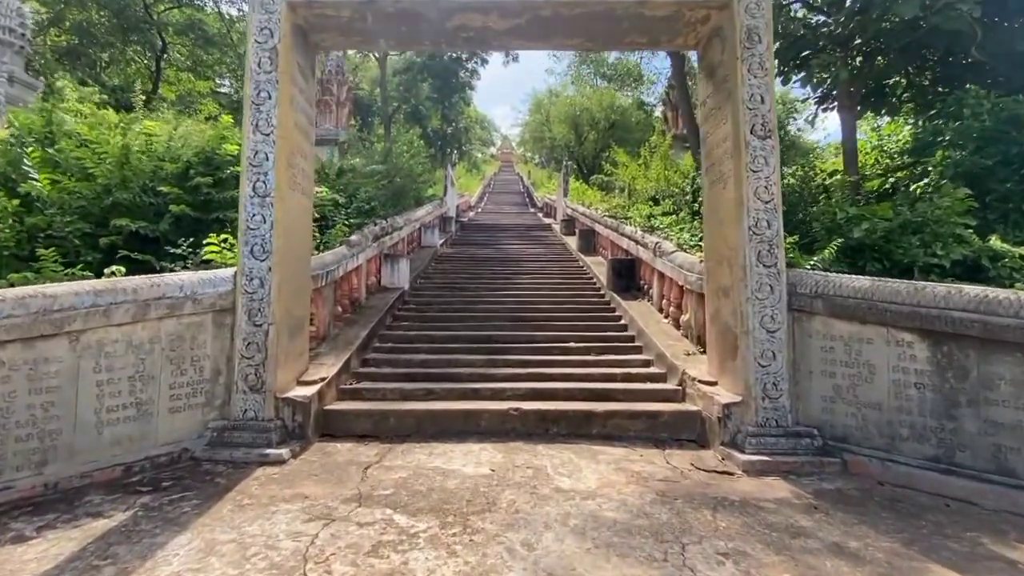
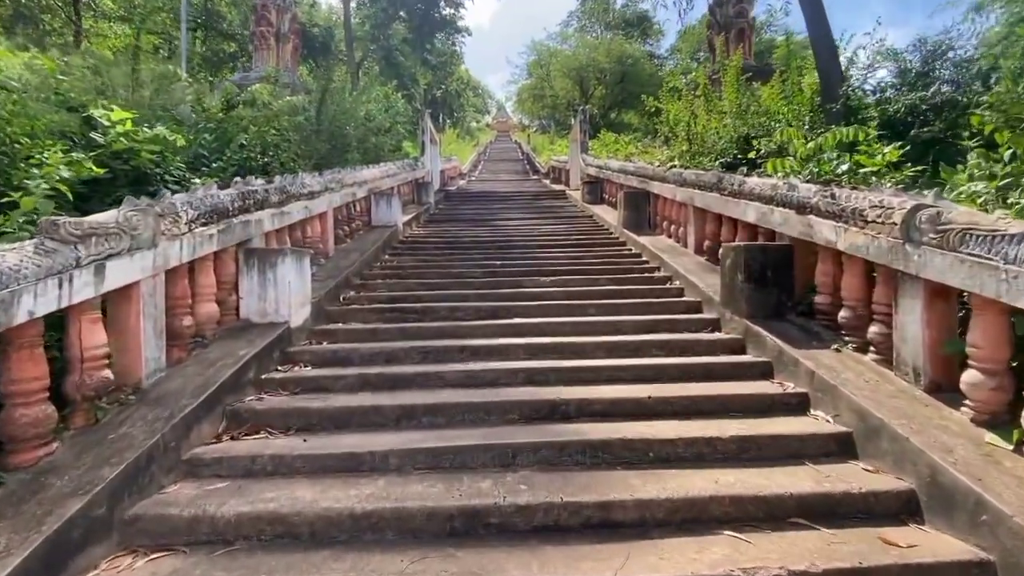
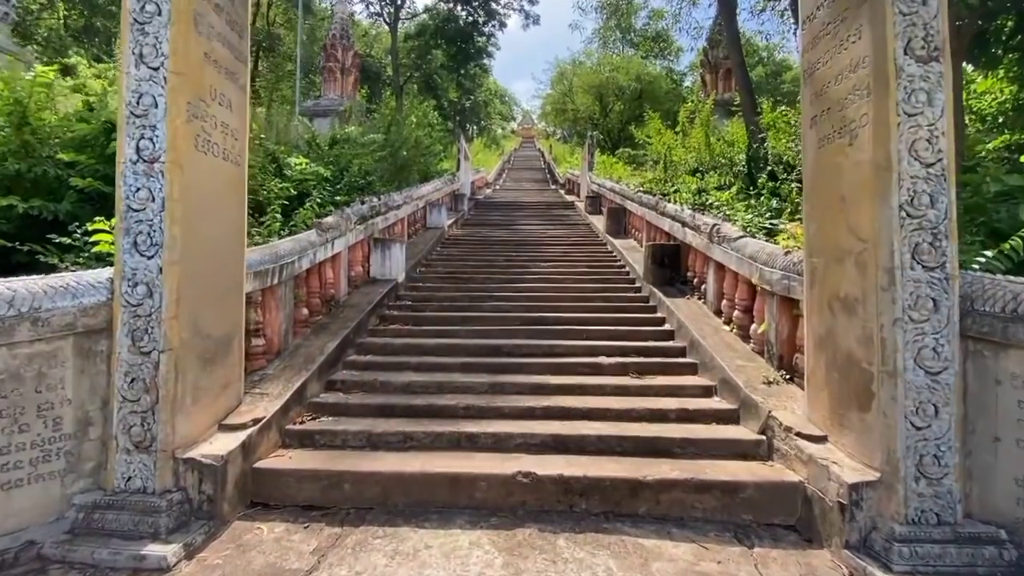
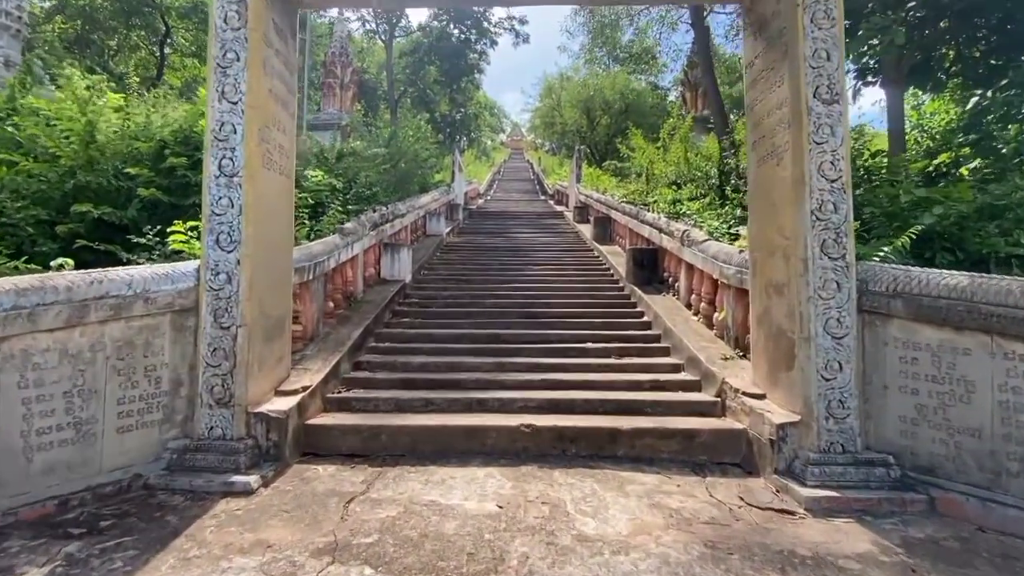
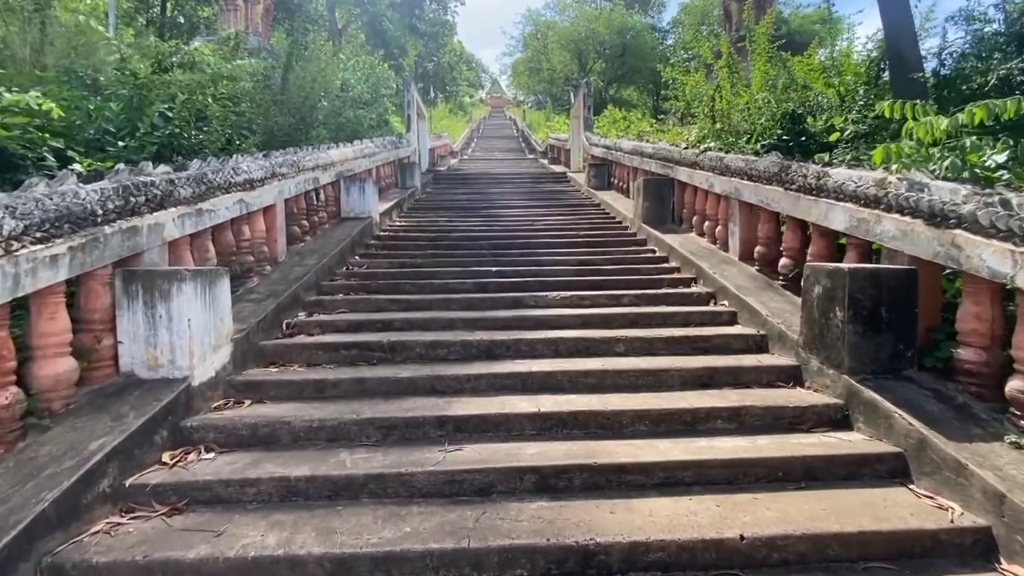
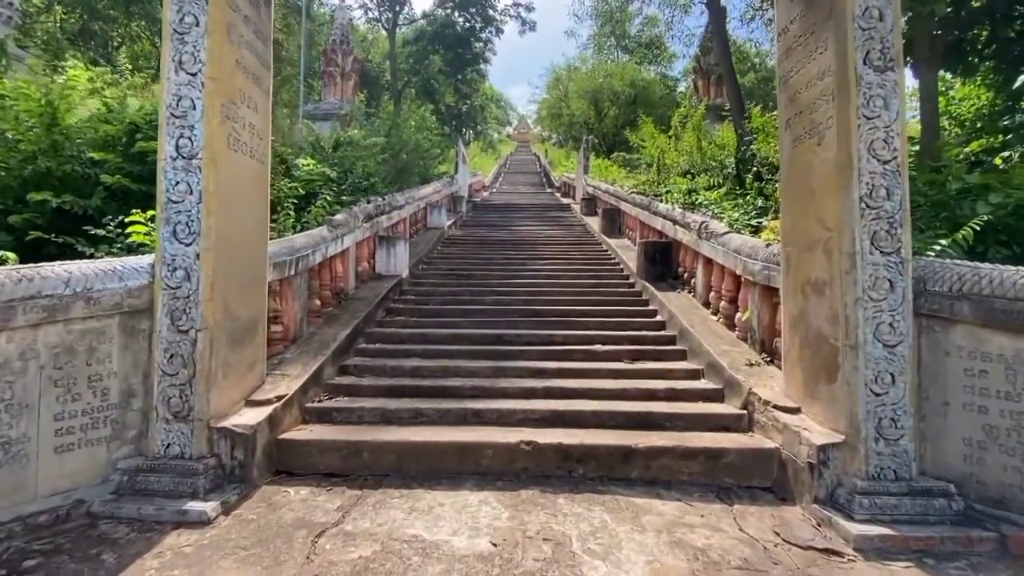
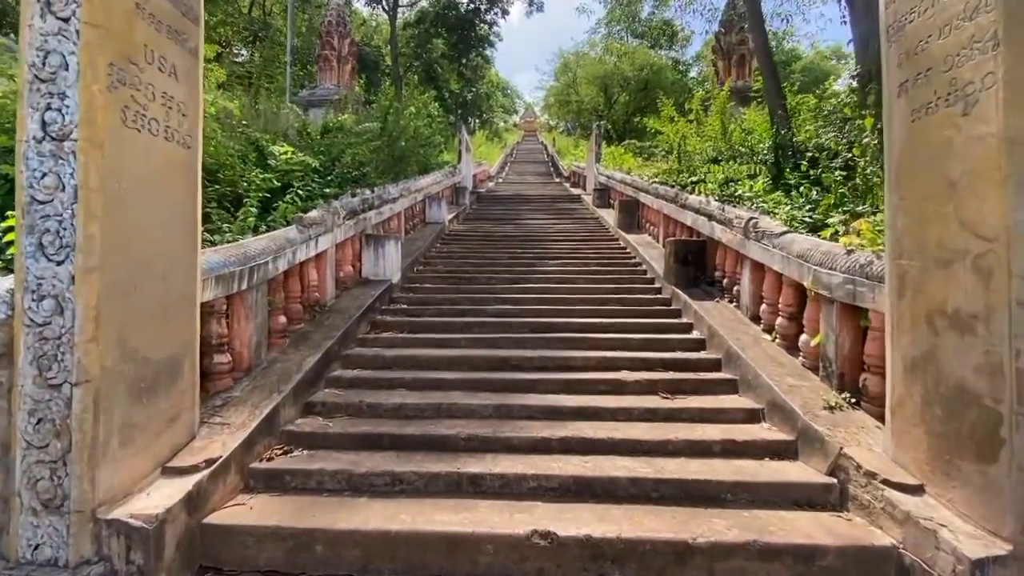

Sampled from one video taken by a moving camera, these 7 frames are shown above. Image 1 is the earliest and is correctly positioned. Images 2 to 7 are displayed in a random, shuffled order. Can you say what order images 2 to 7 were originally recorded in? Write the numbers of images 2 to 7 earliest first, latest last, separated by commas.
4, 6, 3, 7, 2, 5
